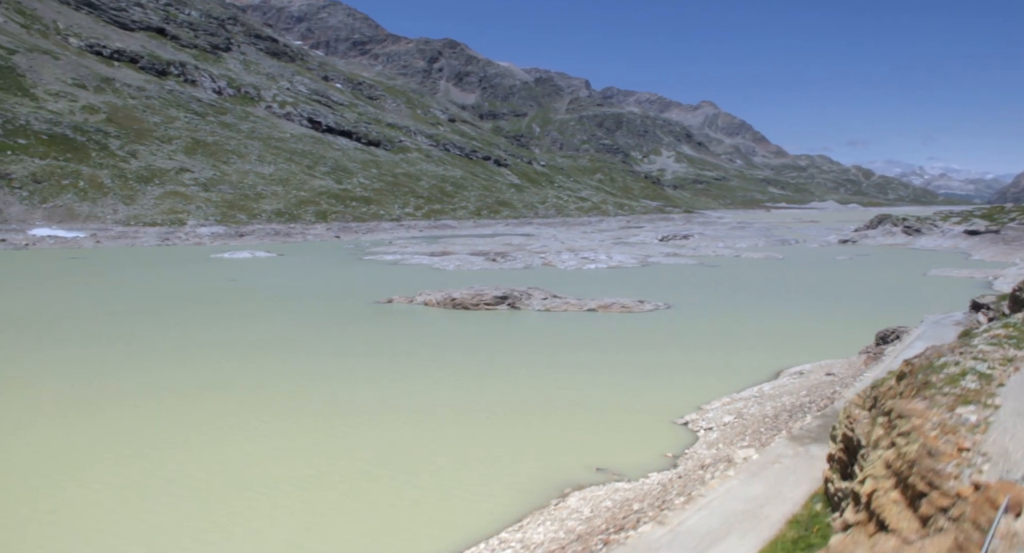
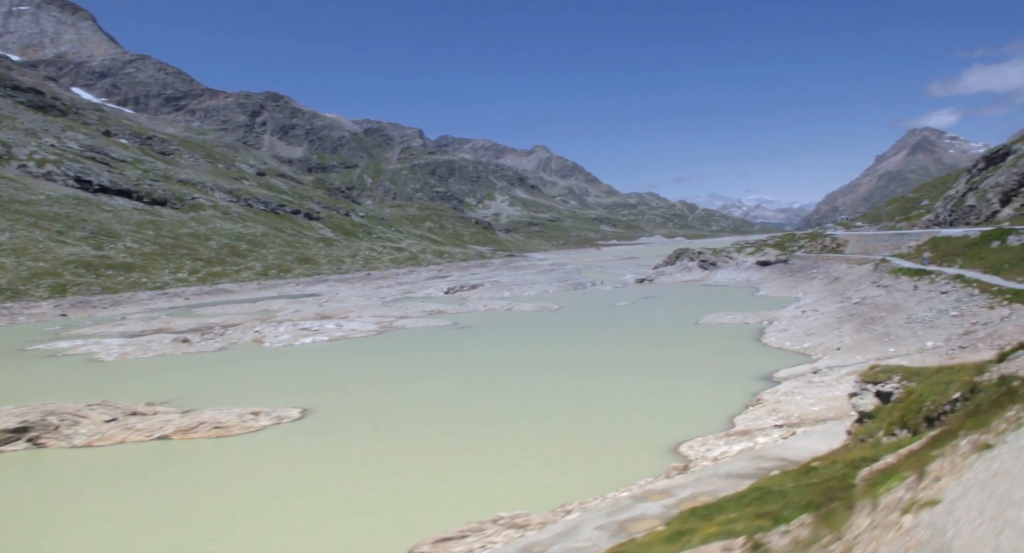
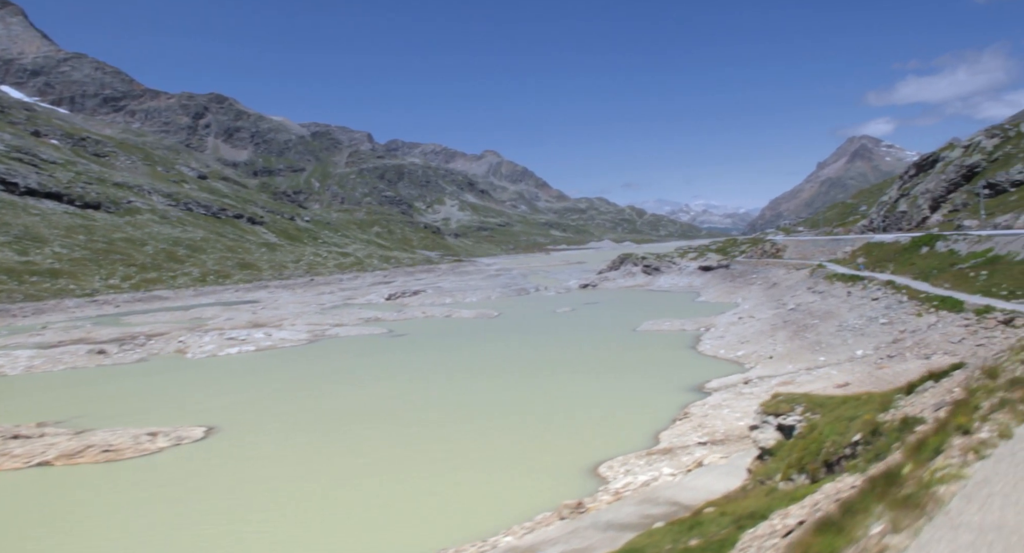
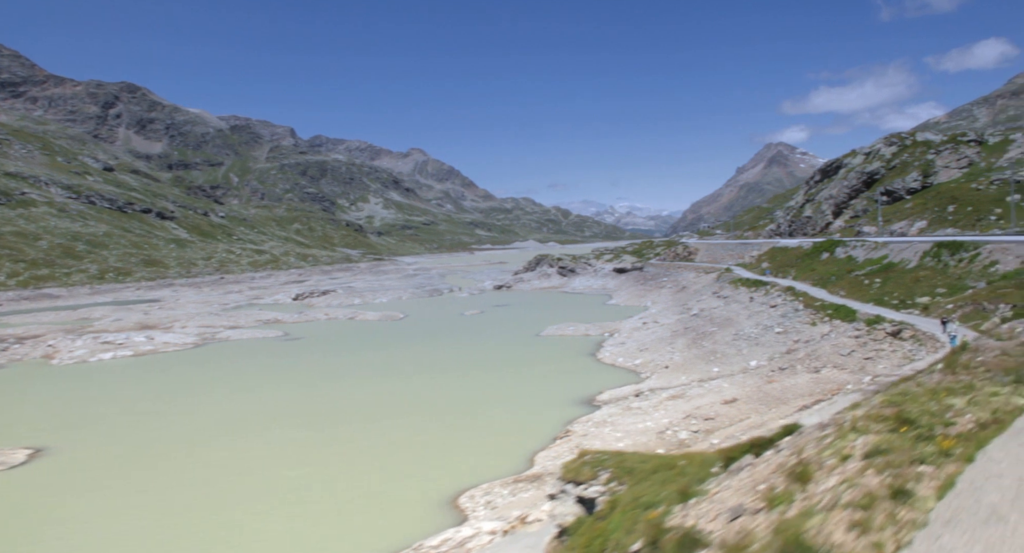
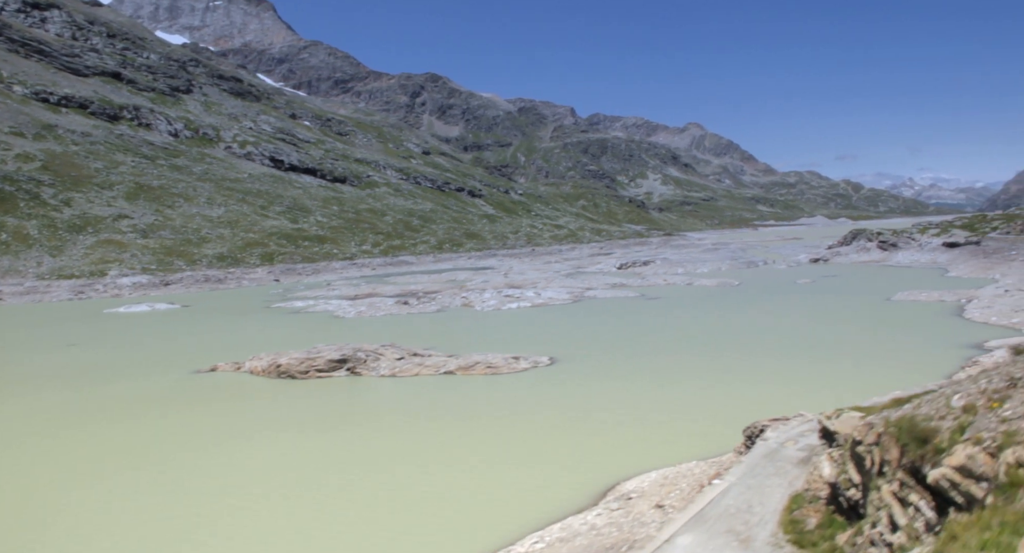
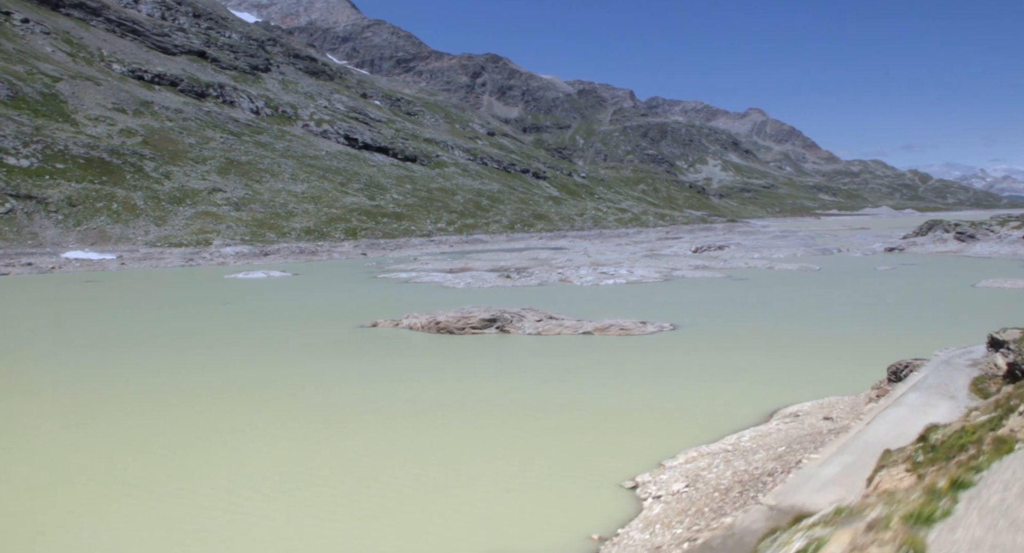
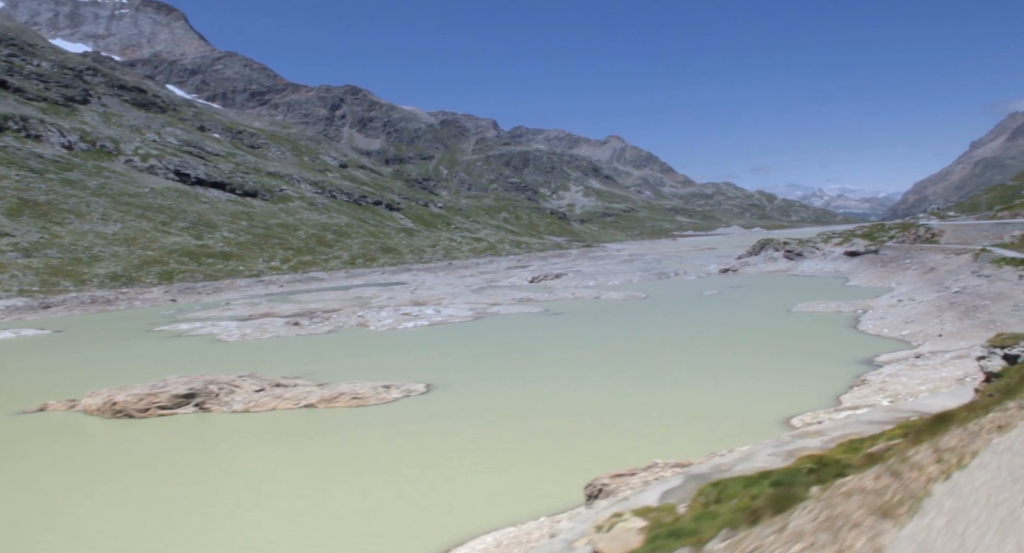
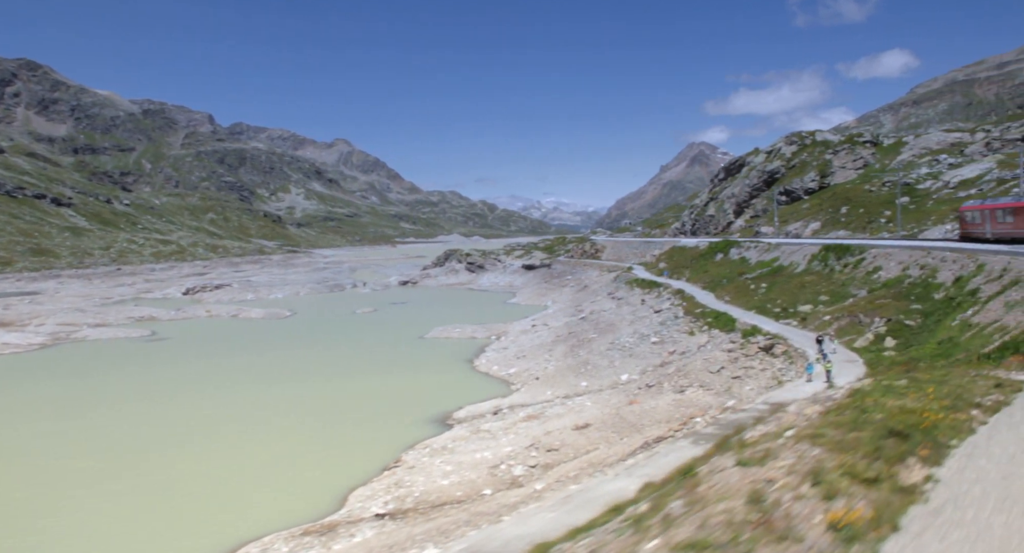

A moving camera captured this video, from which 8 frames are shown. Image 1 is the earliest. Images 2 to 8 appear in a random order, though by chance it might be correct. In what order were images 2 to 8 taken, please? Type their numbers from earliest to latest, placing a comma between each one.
6, 5, 7, 2, 3, 4, 8
